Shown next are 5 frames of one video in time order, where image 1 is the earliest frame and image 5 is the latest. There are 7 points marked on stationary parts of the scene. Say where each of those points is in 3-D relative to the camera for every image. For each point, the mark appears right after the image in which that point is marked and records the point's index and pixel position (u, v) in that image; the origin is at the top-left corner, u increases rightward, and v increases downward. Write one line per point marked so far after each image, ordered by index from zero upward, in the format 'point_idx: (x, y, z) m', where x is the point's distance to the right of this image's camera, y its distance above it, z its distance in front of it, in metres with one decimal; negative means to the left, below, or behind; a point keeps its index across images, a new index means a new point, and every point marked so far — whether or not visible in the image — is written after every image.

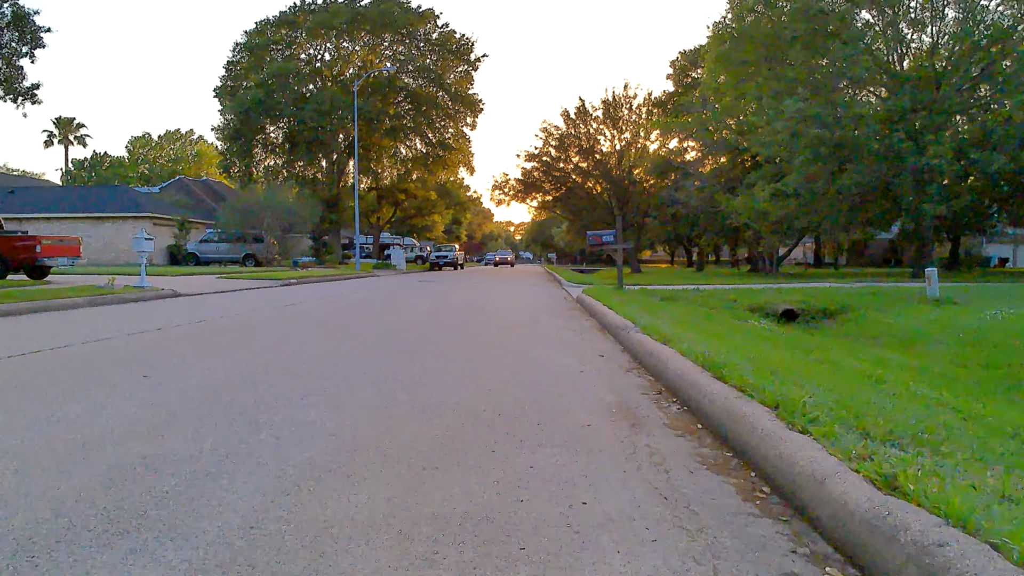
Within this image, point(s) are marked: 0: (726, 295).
0: (+4.4, -0.2, +15.3) m
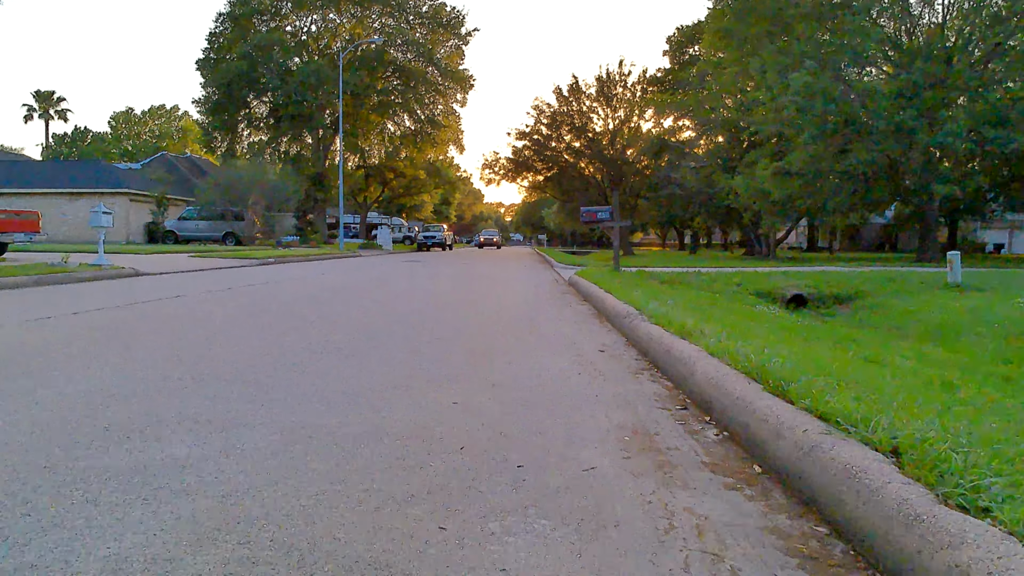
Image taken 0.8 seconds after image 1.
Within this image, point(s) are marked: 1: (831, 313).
0: (+4.2, +0.2, +14.2) m
1: (+5.2, -0.4, +12.1) m
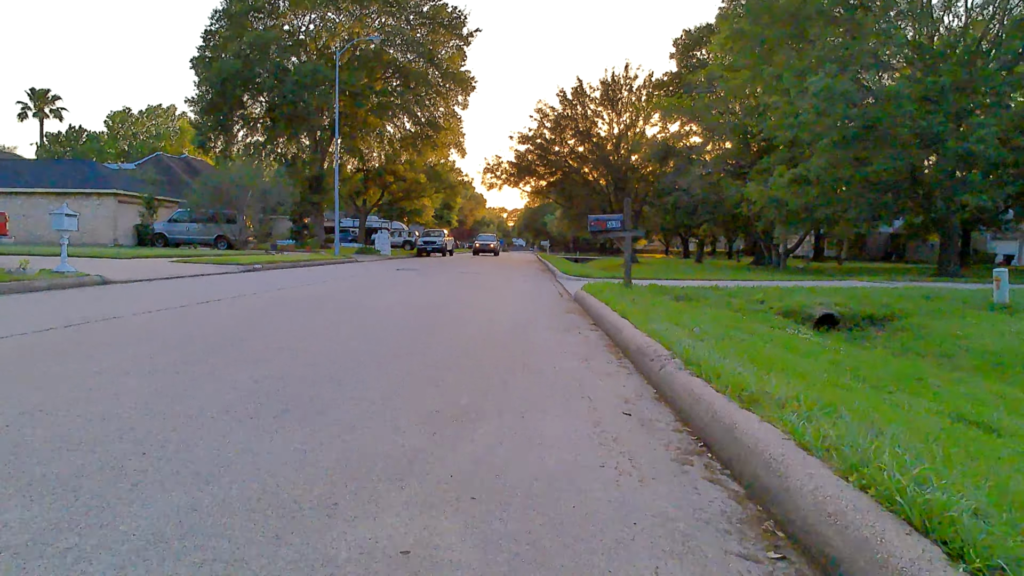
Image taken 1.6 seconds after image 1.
0: (+4.2, -0.1, +13.0) m
1: (+5.2, -0.7, +10.9) m
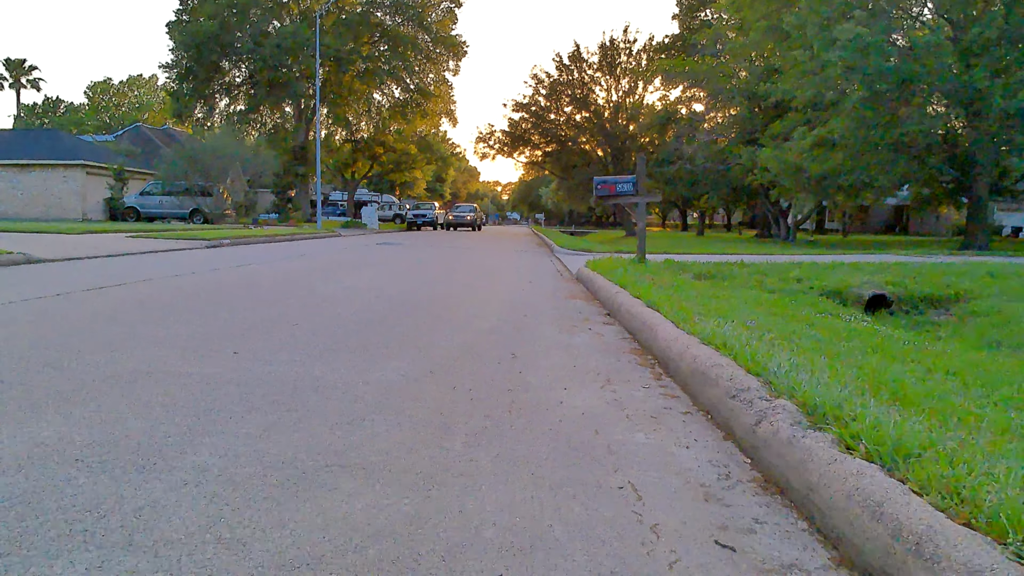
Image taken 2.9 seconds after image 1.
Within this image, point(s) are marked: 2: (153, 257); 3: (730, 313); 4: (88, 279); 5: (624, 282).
0: (+4.1, +0.2, +11.1) m
1: (+5.1, -0.4, +9.1) m
2: (-9.1, +0.8, +18.6) m
3: (+2.2, -0.2, +7.6) m
4: (-7.6, +0.2, +13.1) m
5: (+1.5, +0.1, +10.2) m
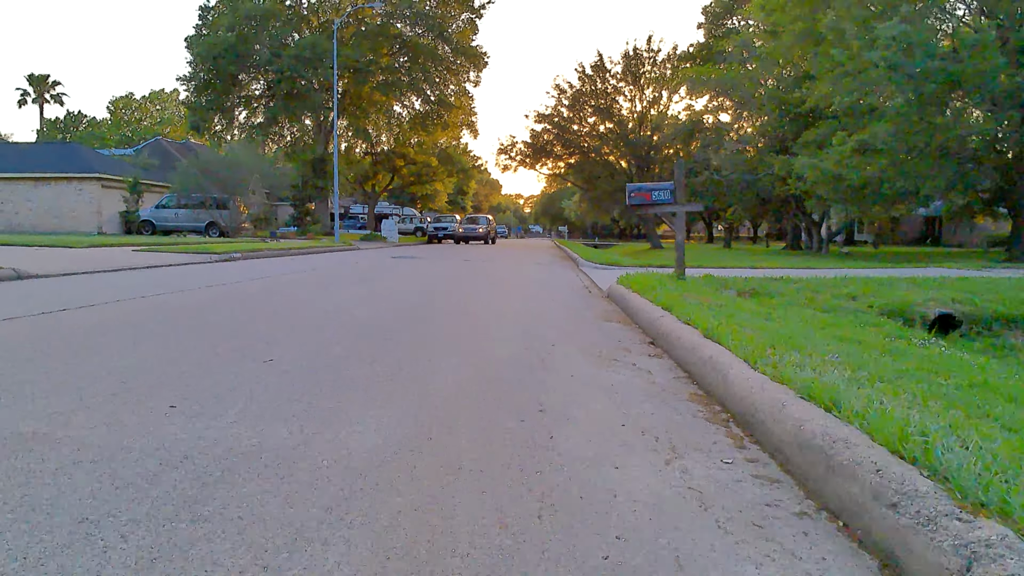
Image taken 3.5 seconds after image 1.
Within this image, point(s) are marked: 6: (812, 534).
0: (+4.4, 0.0, +10.1) m
1: (+5.4, -0.6, +8.0) m
2: (-8.5, +0.4, +18.0) m
3: (+2.4, -0.4, +6.6) m
4: (-7.2, -0.1, +12.3) m
5: (+1.8, -0.2, +9.3) m
6: (+1.3, -1.0, +3.3) m
